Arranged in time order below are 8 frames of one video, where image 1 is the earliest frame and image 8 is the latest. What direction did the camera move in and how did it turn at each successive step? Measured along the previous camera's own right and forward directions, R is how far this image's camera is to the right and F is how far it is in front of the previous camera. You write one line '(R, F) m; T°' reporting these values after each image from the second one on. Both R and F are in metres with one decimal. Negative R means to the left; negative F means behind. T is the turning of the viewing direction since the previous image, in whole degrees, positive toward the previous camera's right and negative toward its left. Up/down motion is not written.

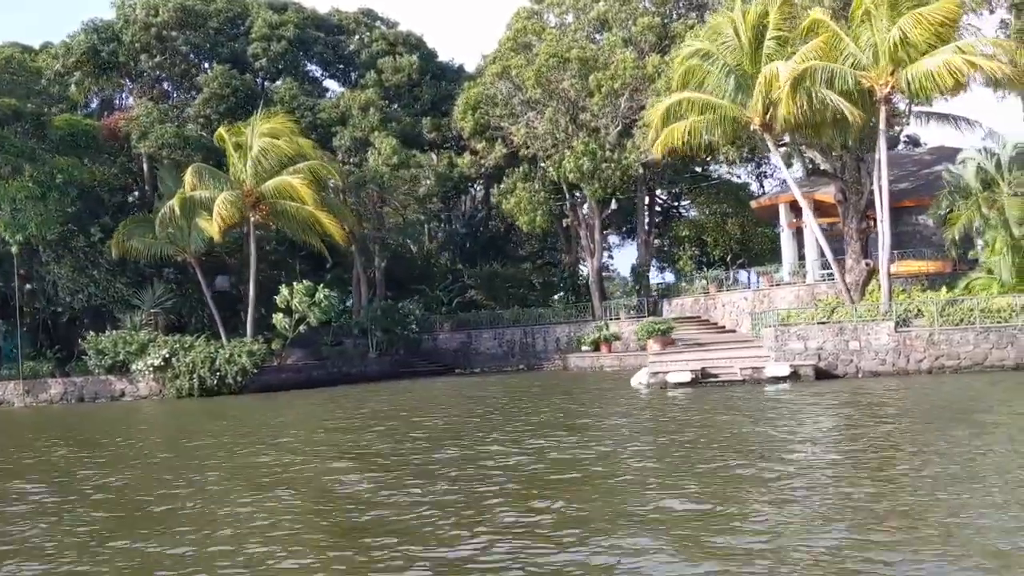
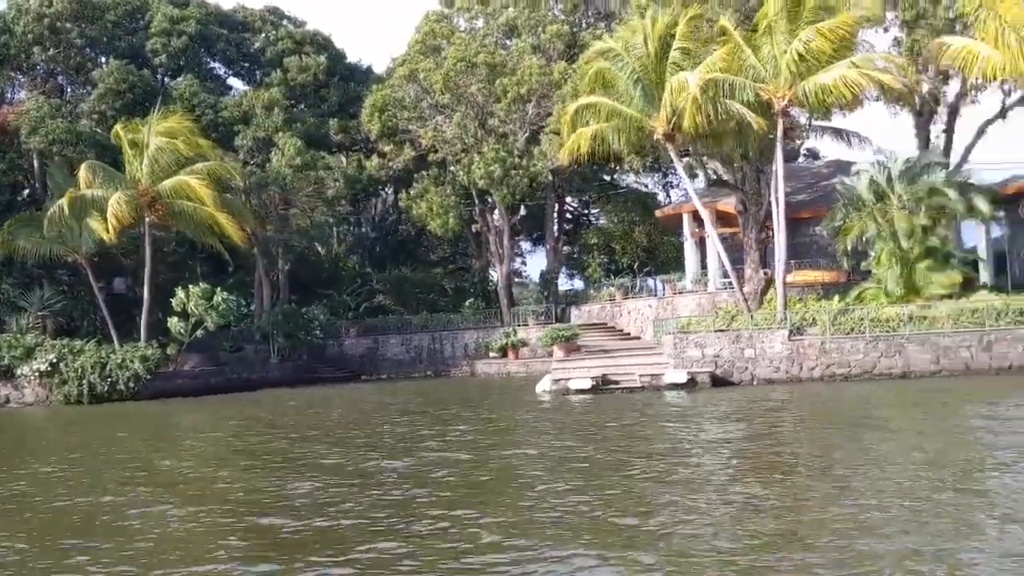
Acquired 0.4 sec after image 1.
(+0.3, +0.2) m; +5°
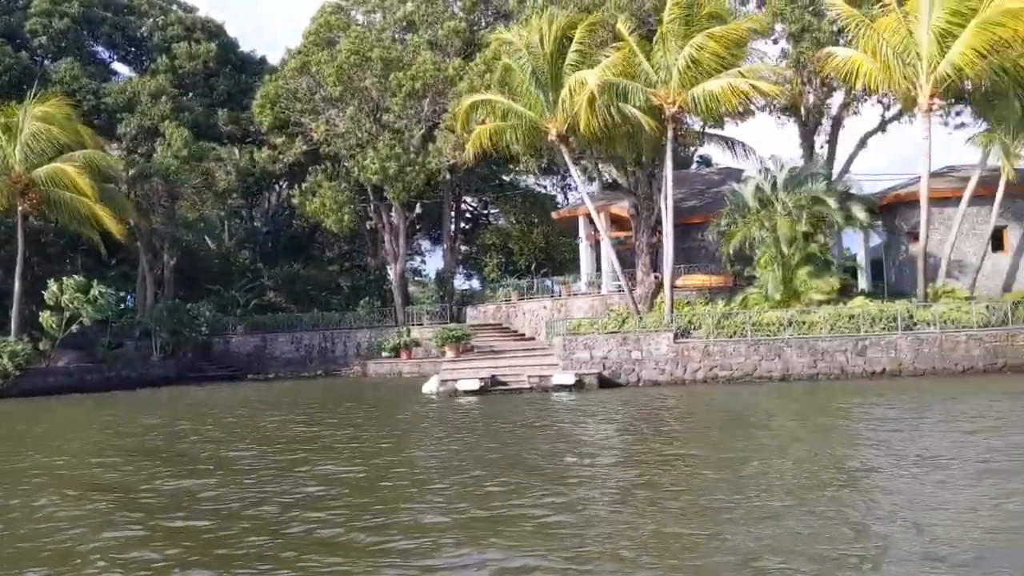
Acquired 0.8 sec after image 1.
(+0.2, +0.2) m; +6°
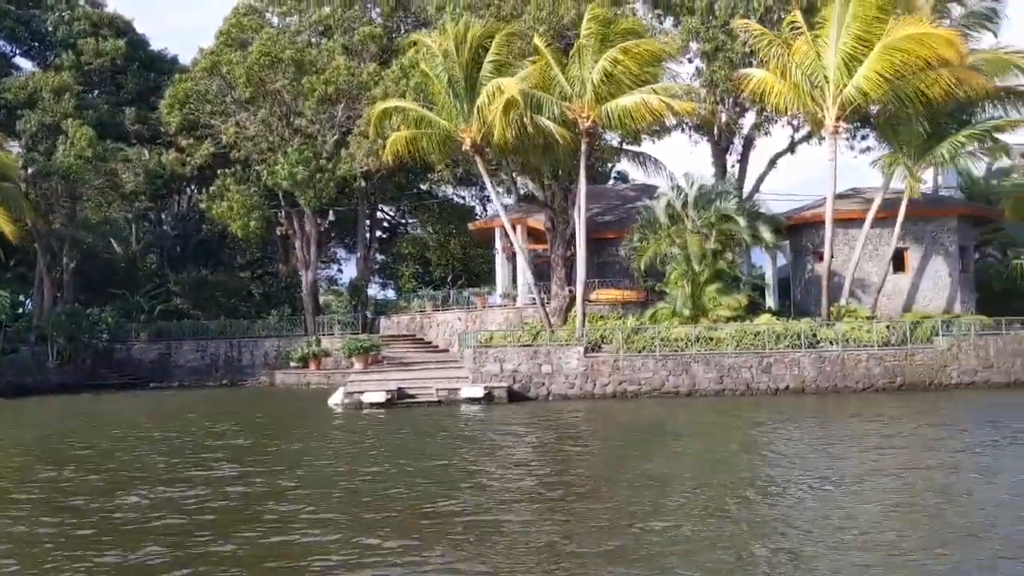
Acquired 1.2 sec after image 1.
(+0.2, +0.3) m; +5°
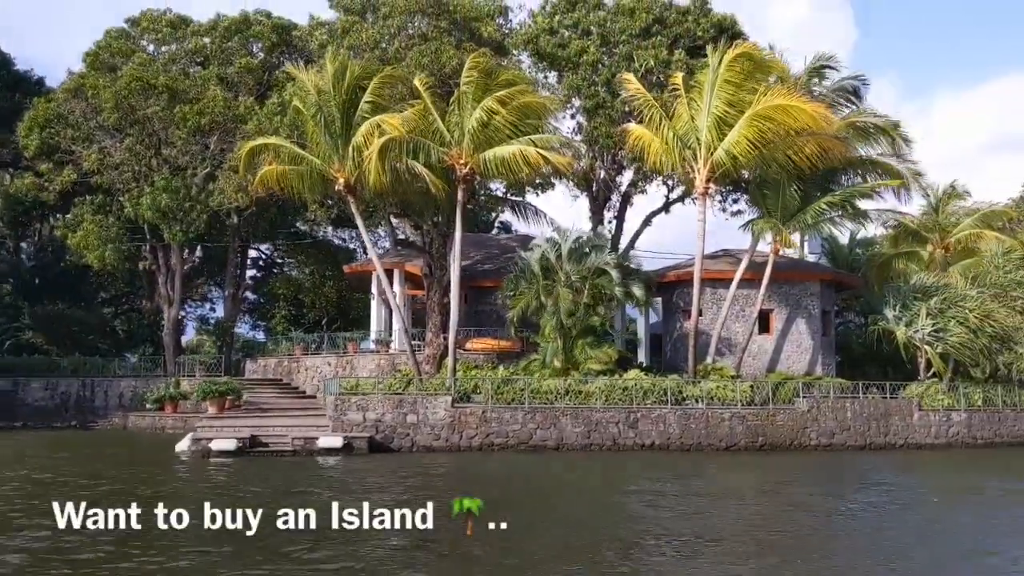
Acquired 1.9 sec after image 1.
(+0.4, +0.4) m; +7°
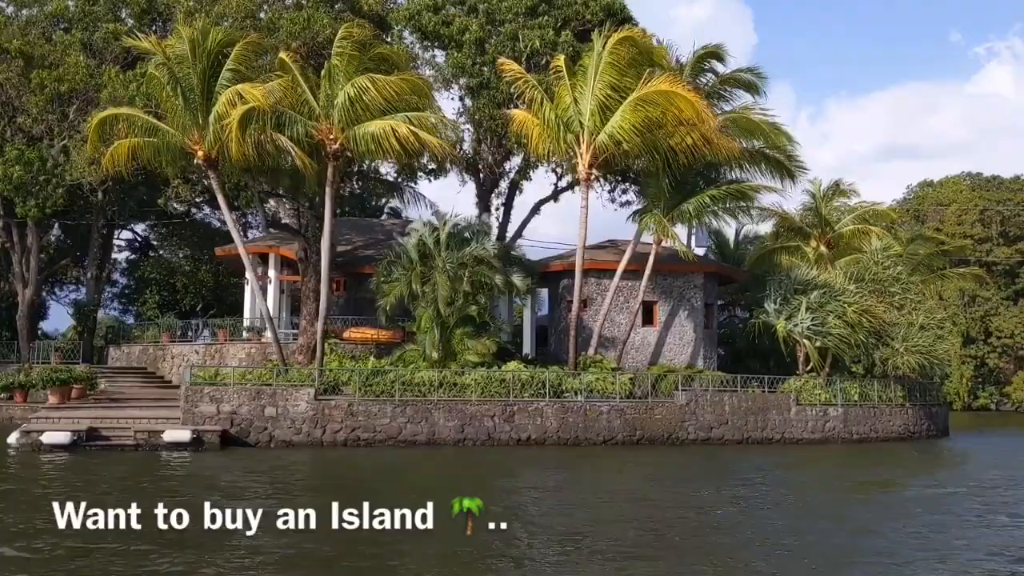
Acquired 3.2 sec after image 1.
(+0.7, +1.0) m; +6°
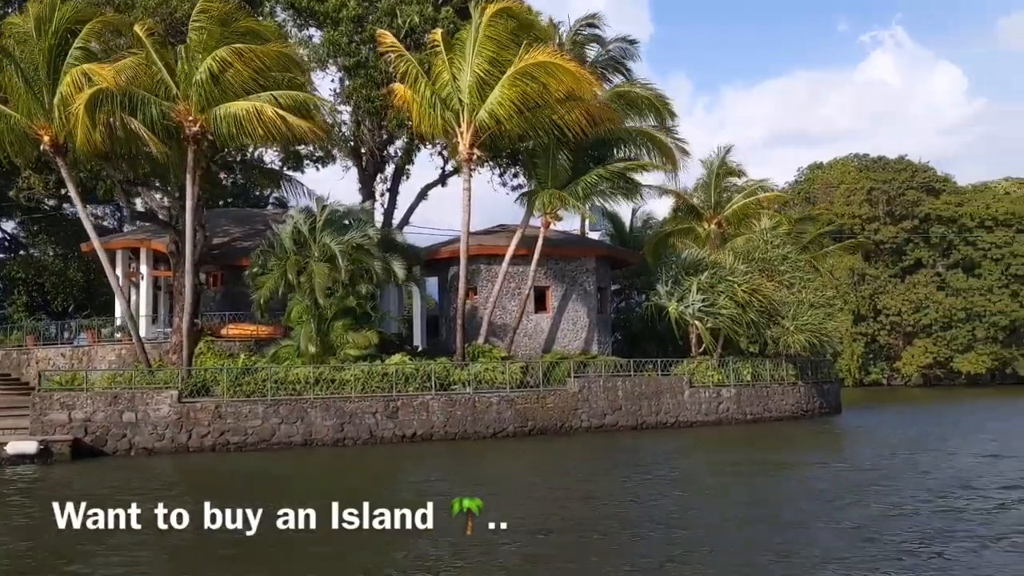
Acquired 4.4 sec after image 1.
(+0.6, +1.0) m; +5°
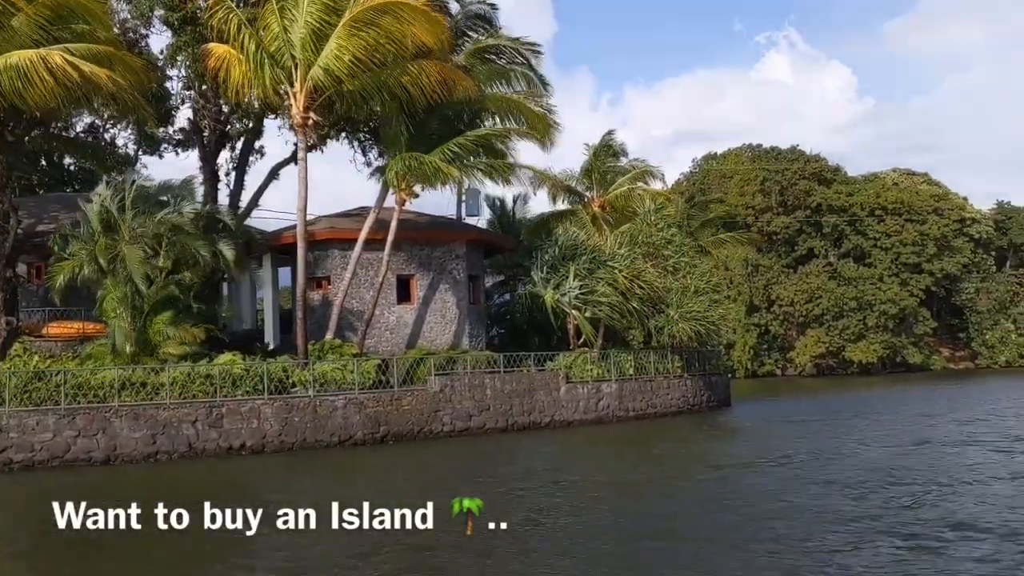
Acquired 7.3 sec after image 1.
(+1.1, +2.3) m; +6°
